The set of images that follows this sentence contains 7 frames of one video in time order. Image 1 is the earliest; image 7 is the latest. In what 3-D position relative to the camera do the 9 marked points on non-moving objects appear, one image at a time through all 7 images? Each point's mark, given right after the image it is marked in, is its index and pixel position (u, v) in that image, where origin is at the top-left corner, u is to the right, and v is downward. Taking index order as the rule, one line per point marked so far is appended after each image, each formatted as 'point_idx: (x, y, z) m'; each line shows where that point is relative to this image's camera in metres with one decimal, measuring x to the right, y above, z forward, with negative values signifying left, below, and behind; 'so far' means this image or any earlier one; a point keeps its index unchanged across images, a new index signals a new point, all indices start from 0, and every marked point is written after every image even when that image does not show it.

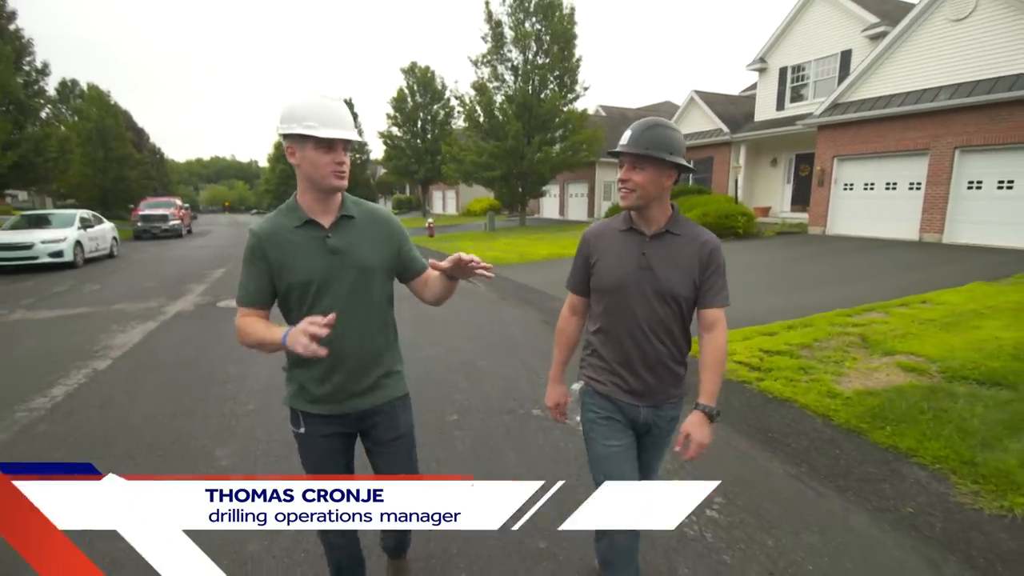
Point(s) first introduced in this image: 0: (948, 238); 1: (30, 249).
0: (+11.3, +1.3, +13.9) m
1: (-12.0, +1.0, +13.4) m
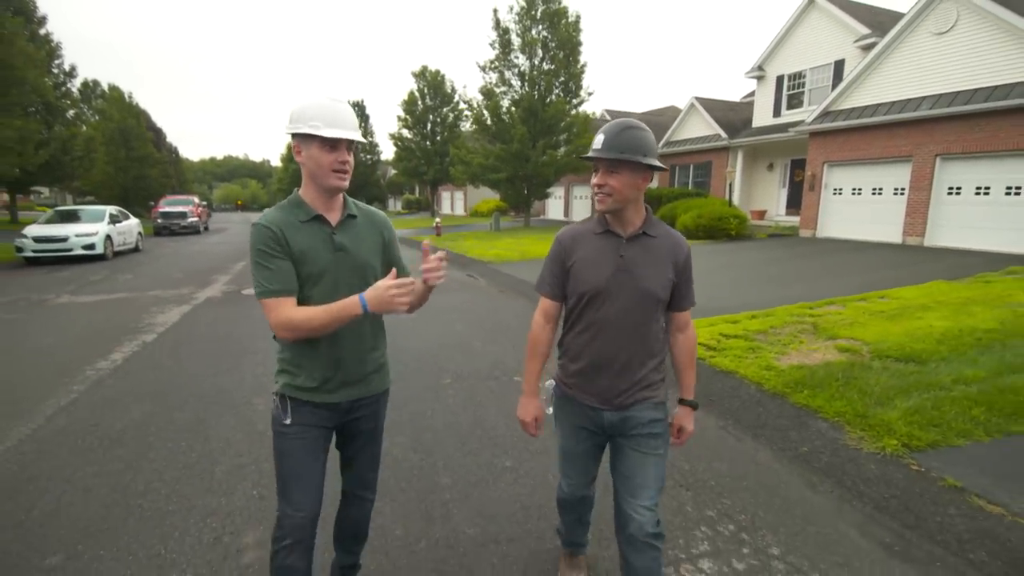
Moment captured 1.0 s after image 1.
0: (+11.3, +1.3, +14.5) m
1: (-12.0, +1.2, +14.4) m
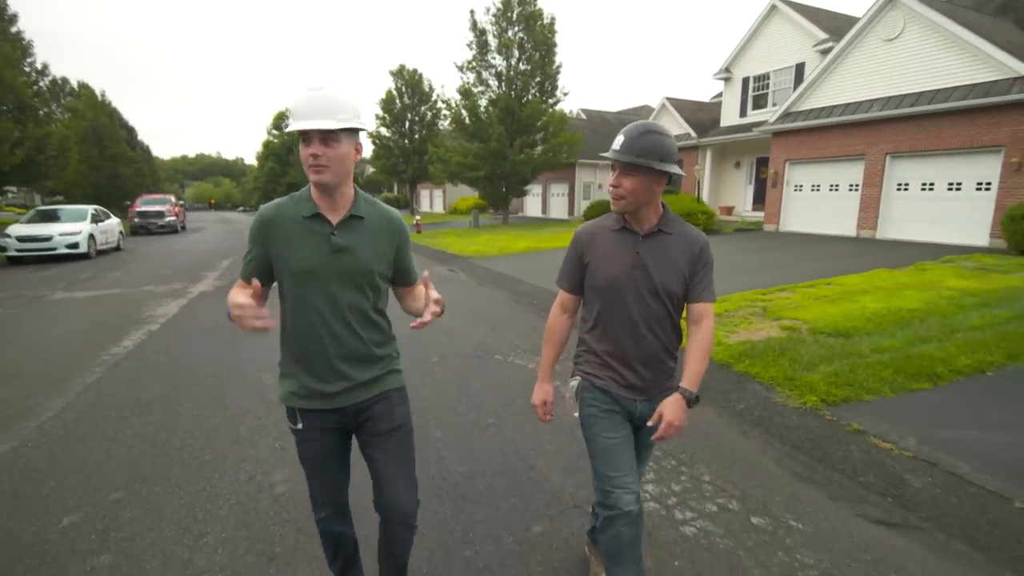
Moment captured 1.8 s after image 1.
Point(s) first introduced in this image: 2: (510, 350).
0: (+10.7, +1.6, +15.6) m
1: (-12.5, +1.3, +14.6) m
2: (0.0, -0.8, +6.5) m
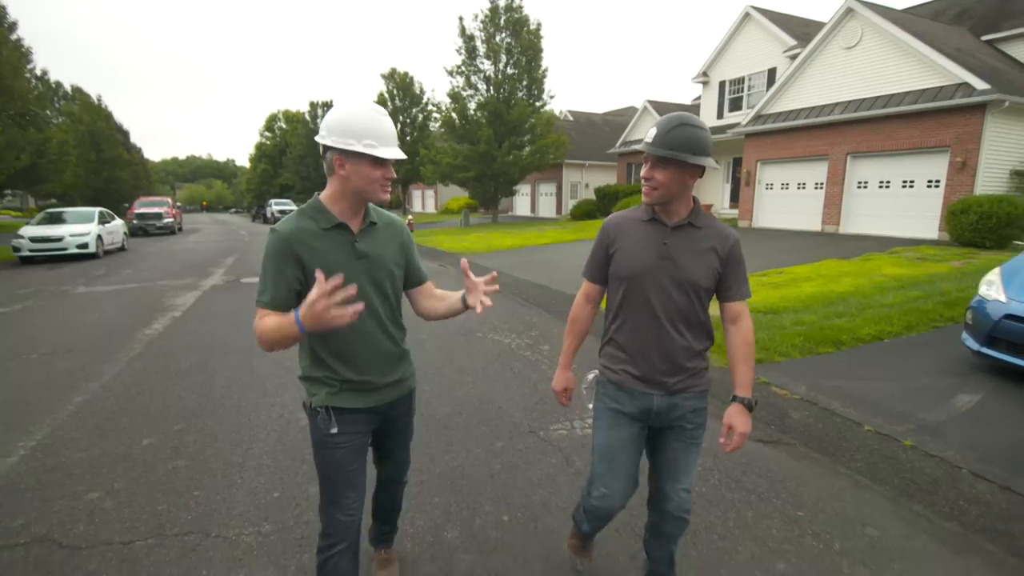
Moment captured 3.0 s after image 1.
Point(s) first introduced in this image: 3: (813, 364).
0: (+10.3, +1.8, +16.7) m
1: (-12.9, +1.3, +15.4) m
2: (-0.3, -0.6, +7.5) m
3: (+3.1, -0.8, +5.5) m
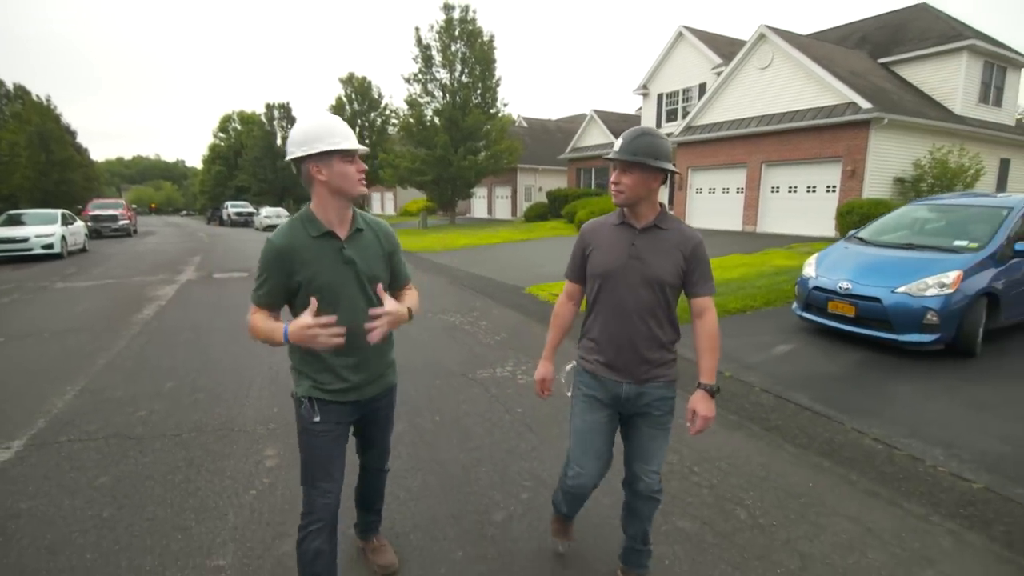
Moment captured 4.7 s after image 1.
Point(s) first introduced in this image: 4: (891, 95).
0: (+8.7, +2.1, +18.8) m
1: (-14.4, +1.4, +15.9) m
2: (-1.2, -0.4, +8.9) m
3: (+2.3, -0.5, +7.1) m
4: (+12.3, +6.3, +17.4) m
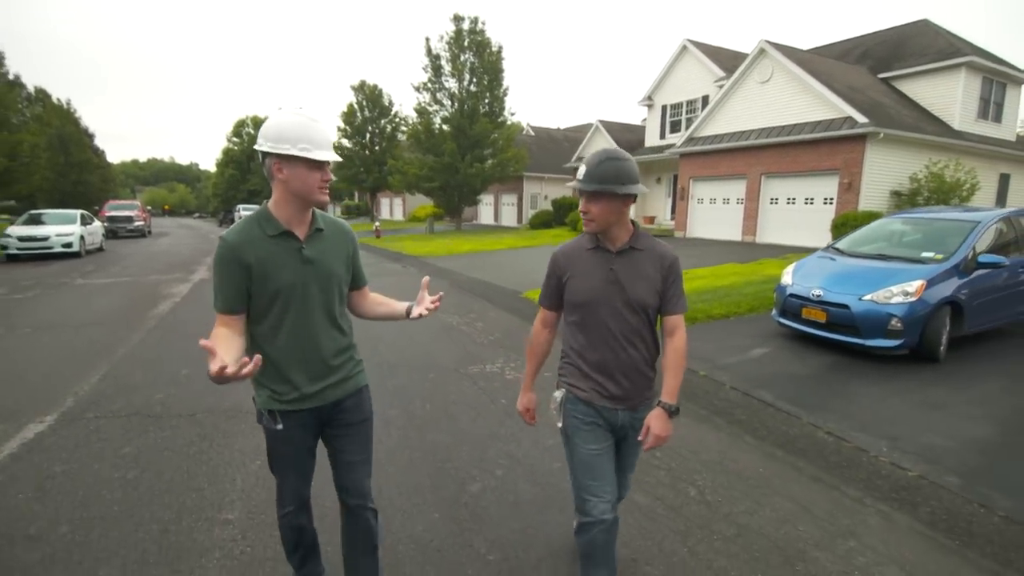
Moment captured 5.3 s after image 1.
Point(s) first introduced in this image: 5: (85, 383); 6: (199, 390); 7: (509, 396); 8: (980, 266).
0: (+8.8, +1.8, +19.1) m
1: (-14.3, +1.5, +16.5) m
2: (-1.2, -0.4, +9.3) m
3: (+2.2, -0.6, +7.5) m
4: (+12.4, +5.9, +17.7) m
5: (-4.2, -0.9, +5.2) m
6: (-2.9, -1.0, +5.0) m
7: (0.0, -1.1, +5.3) m
8: (+5.6, +0.3, +6.4) m
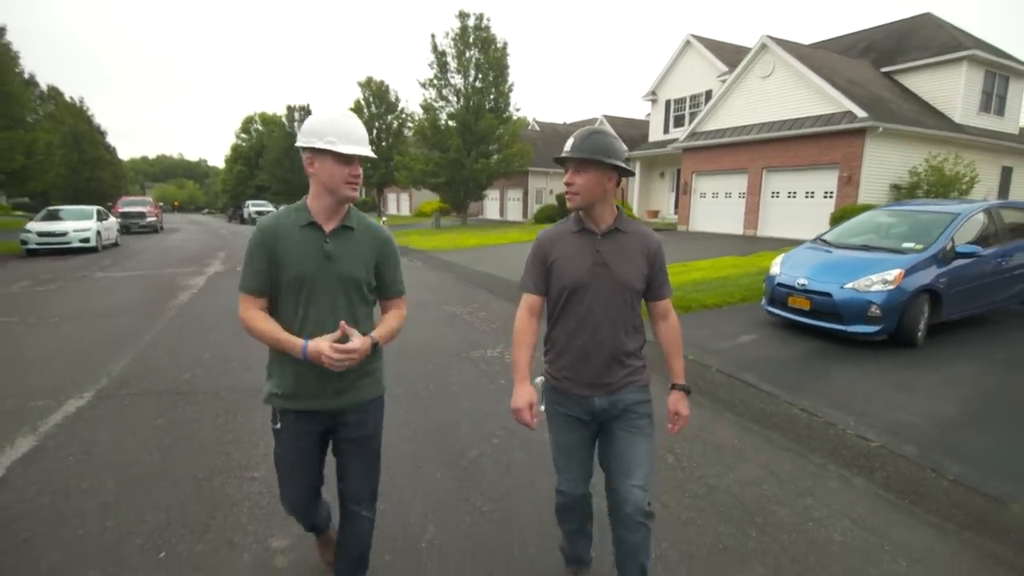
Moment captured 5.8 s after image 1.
0: (+8.9, +2.0, +19.4) m
1: (-14.2, +1.7, +17.0) m
2: (-1.2, -0.3, +9.7) m
3: (+2.2, -0.5, +7.8) m
4: (+12.5, +6.1, +17.8) m
5: (-4.2, -0.8, +5.7) m
6: (-3.0, -0.8, +5.5) m
7: (0.0, -0.9, +5.7) m
8: (+5.6, +0.4, +6.7) m
